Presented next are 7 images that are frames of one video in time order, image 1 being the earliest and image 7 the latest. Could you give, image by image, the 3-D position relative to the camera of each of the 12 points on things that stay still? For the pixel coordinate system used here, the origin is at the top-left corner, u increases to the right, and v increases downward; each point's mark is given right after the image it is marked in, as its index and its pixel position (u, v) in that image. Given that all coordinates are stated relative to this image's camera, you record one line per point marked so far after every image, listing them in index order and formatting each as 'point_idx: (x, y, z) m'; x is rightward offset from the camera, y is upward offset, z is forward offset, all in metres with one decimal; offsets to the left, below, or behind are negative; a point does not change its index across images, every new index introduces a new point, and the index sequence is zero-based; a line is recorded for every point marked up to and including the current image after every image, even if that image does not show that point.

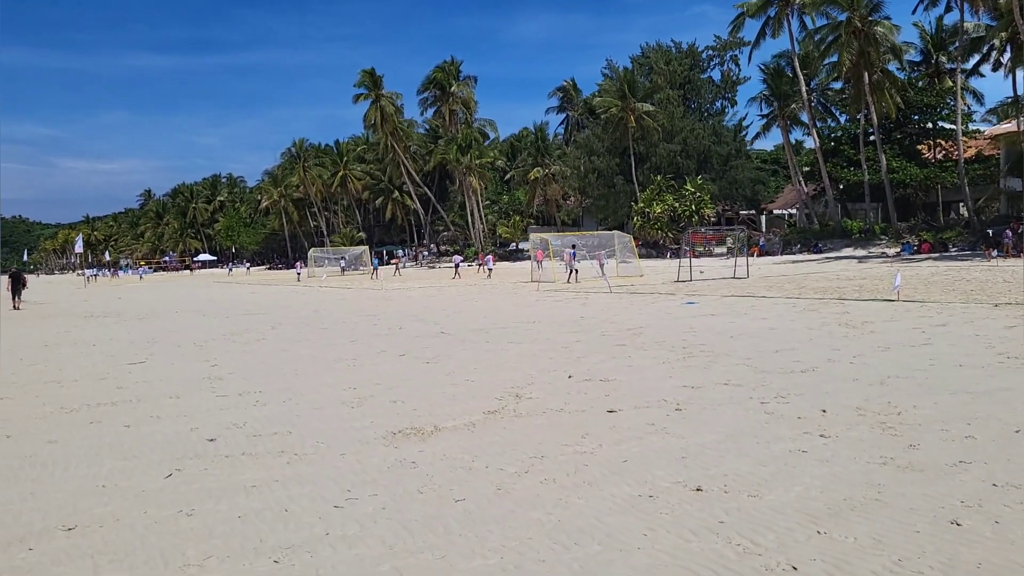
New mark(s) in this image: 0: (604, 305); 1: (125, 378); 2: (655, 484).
0: (+1.9, -0.3, +19.0) m
1: (-4.2, -1.0, +9.8) m
2: (+0.7, -1.0, +4.6) m
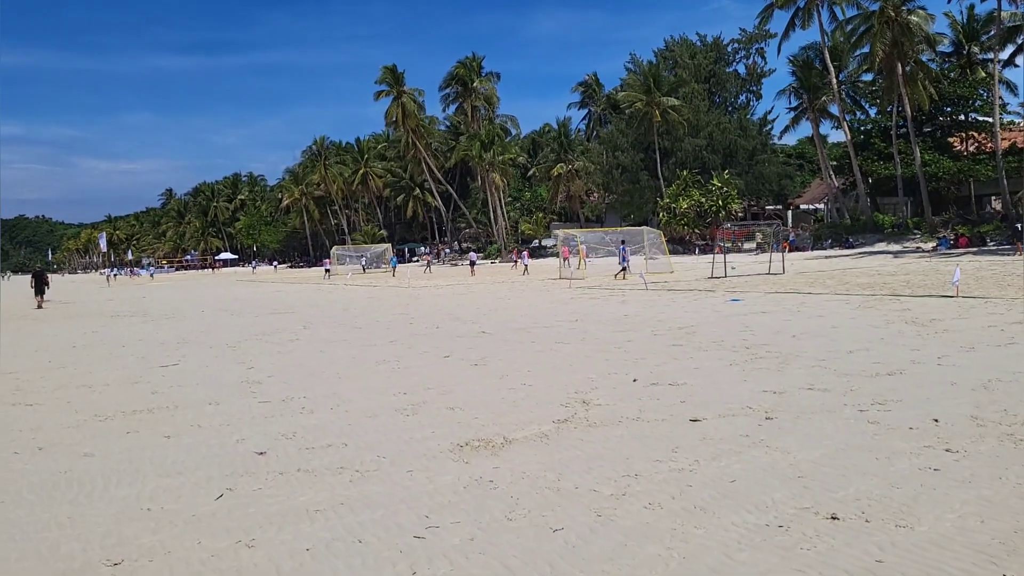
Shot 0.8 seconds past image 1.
0: (+2.6, -0.3, +18.4) m
1: (-3.6, -1.0, +9.3) m
2: (+1.2, -1.0, +4.0) m
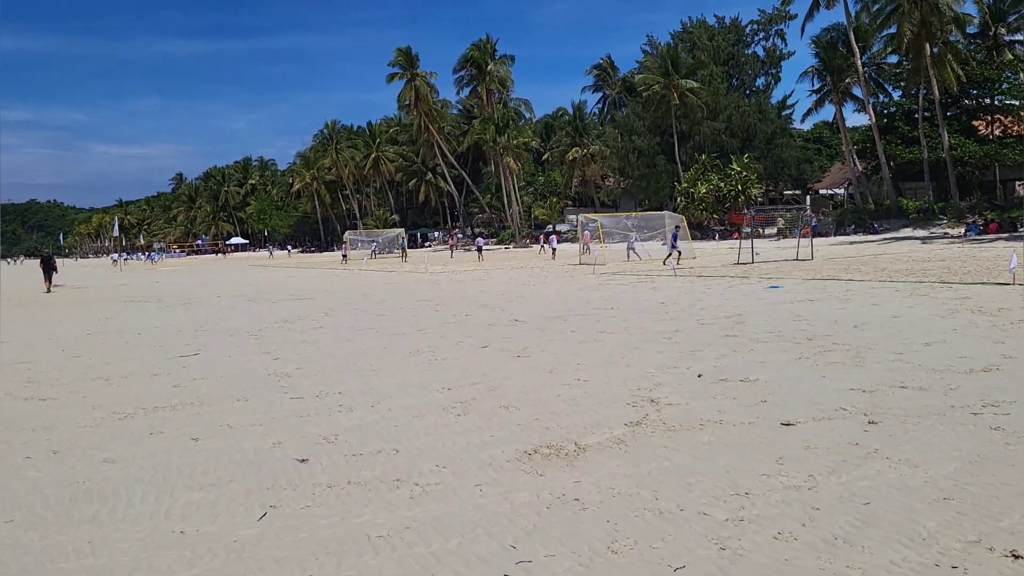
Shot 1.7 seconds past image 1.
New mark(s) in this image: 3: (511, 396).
0: (+3.2, 0.0, +17.7) m
1: (-3.2, -0.8, +8.7) m
2: (+1.6, -0.9, +3.3) m
3: (0.0, -0.8, +6.8) m
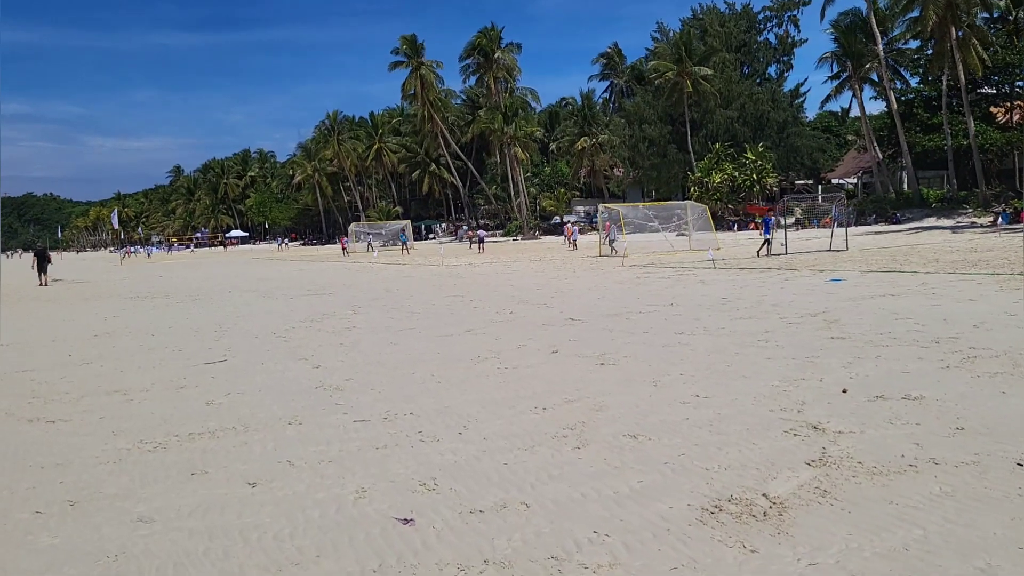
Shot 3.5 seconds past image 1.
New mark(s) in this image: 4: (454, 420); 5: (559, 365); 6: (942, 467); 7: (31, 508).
0: (+3.9, +0.1, +16.4) m
1: (-2.5, -0.8, +7.4) m
2: (+2.3, -0.9, +2.1) m
3: (+0.7, -0.8, +5.6) m
4: (-0.4, -0.8, +5.8) m
5: (+0.4, -0.7, +7.9) m
6: (+2.0, -0.8, +4.2) m
7: (-2.3, -1.0, +4.2) m
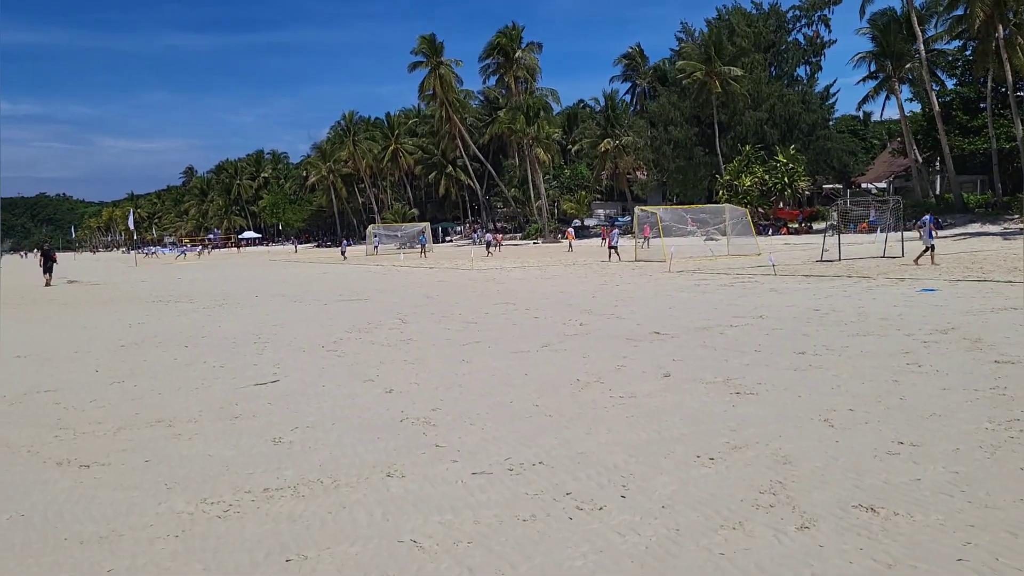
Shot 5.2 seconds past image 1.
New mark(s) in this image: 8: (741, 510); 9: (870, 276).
0: (+4.8, -0.1, +15.1) m
1: (-1.6, -0.9, +6.2) m
2: (+3.1, -1.0, +0.8) m
3: (+1.5, -0.9, +4.3) m
4: (+0.4, -0.9, +4.5) m
5: (+1.3, -0.8, +6.7) m
6: (+2.8, -0.9, +2.8) m
7: (-1.5, -1.1, +3.0) m
8: (+1.0, -0.9, +3.9) m
9: (+7.2, +0.3, +18.4) m
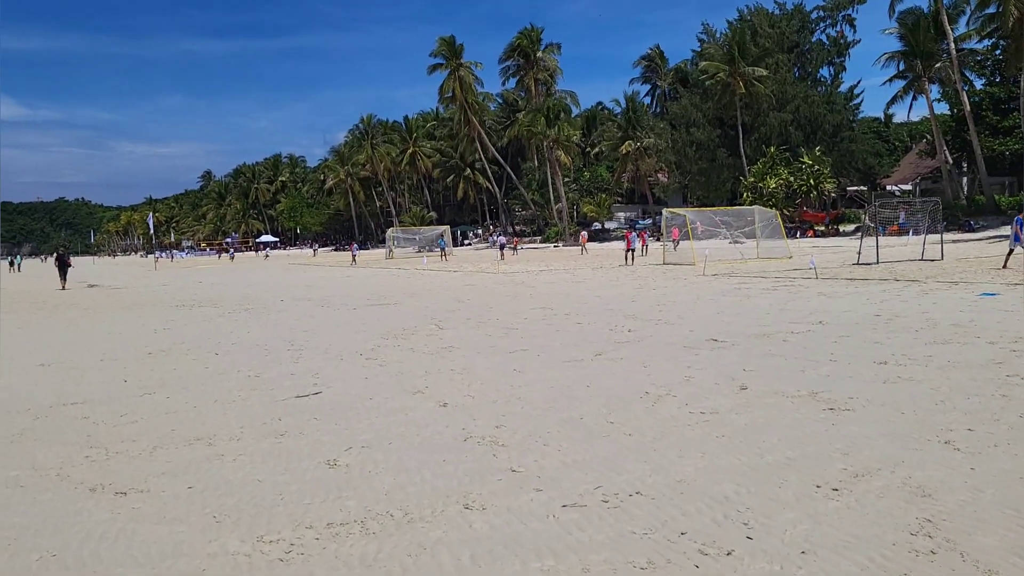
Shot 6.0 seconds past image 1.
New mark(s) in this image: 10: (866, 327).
0: (+5.4, -0.1, +14.4) m
1: (-1.2, -0.9, +5.6) m
2: (+3.4, -1.0, +0.1) m
3: (+2.0, -0.9, +3.7) m
4: (+0.9, -1.0, +3.9) m
5: (+1.7, -0.8, +6.1) m
6: (+3.2, -0.9, +2.2) m
7: (-1.0, -1.1, +2.4) m
8: (+1.4, -1.0, +3.3) m
9: (+7.9, +0.2, +17.7) m
10: (+4.0, -0.4, +10.4) m
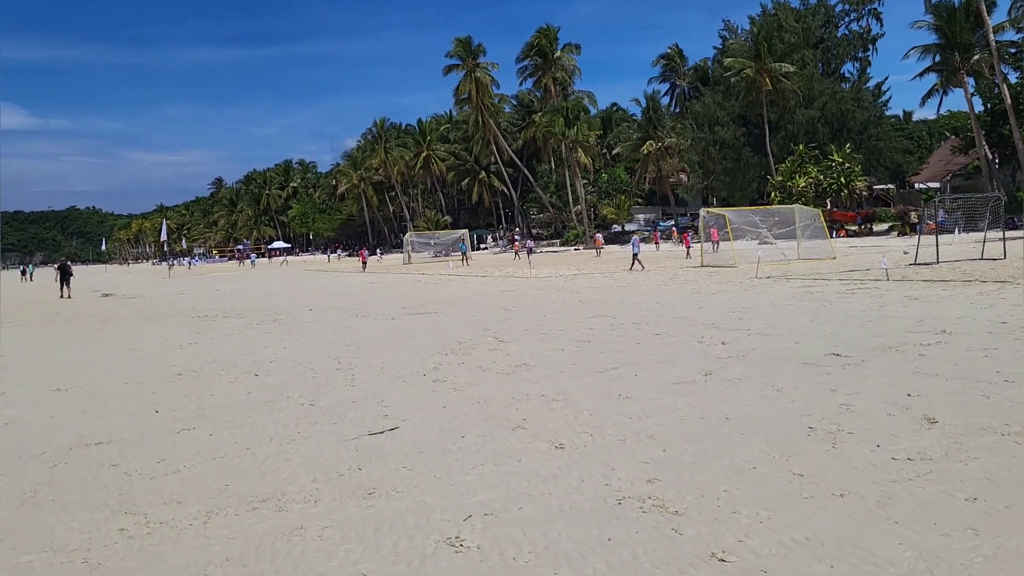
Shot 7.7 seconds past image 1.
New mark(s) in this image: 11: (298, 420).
0: (+6.3, -0.2, +13.0) m
1: (-0.4, -1.0, +4.3) m
2: (+4.1, -1.1, -1.3) m
3: (+2.7, -1.0, +2.3) m
4: (+1.6, -1.0, +2.5) m
5: (+2.5, -0.8, +4.7) m
6: (+3.9, -0.9, +0.8) m
7: (-0.3, -1.2, +1.1) m
8: (+2.1, -1.0, +1.9) m
9: (+8.8, +0.2, +16.3) m
10: (+4.9, -0.5, +9.0) m
11: (-1.5, -0.9, +6.7) m
